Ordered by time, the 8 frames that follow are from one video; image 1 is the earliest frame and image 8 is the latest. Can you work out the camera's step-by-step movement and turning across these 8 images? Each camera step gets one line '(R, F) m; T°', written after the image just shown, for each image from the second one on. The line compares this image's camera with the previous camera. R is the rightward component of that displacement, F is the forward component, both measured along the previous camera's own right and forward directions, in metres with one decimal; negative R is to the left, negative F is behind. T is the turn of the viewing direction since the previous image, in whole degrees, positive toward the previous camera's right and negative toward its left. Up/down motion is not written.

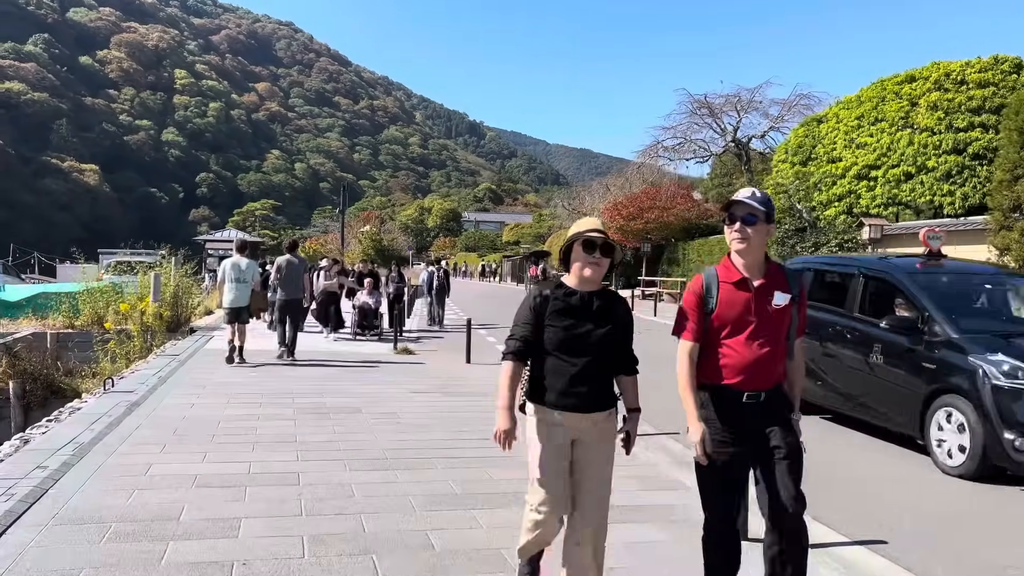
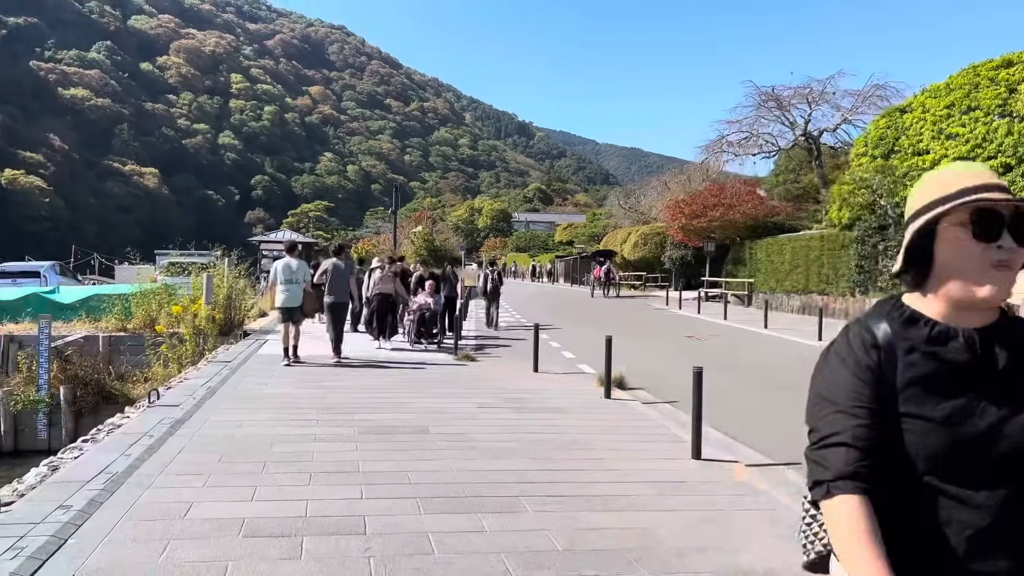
(-0.3, +0.8) m; -3°
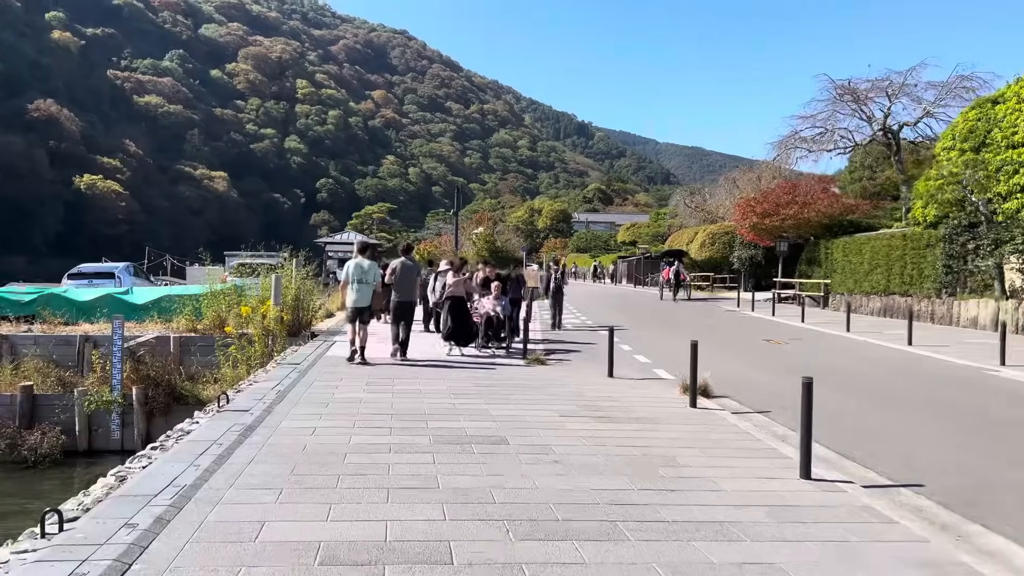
(-0.2, +0.4) m; -4°
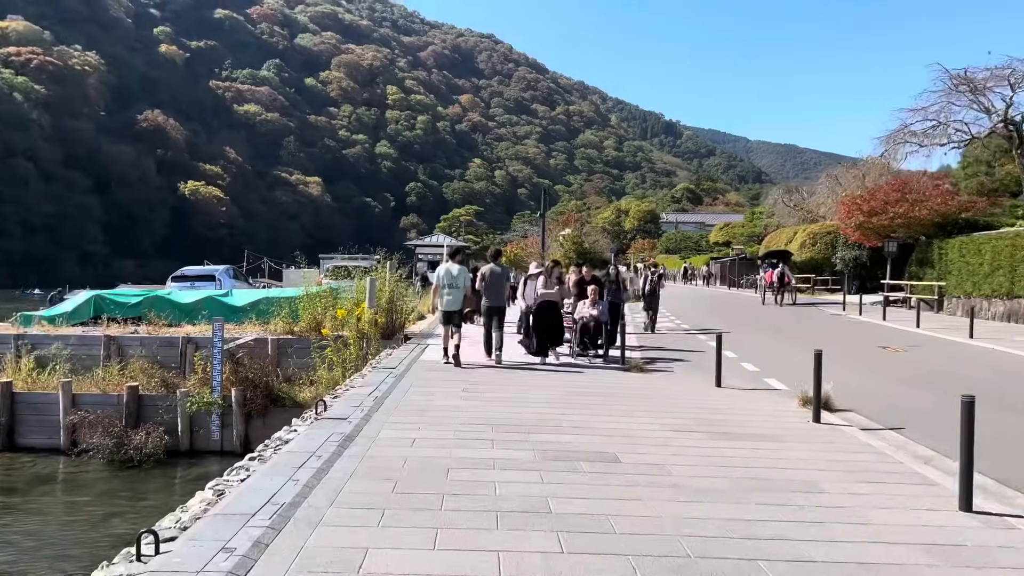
(-0.2, +0.4) m; -6°
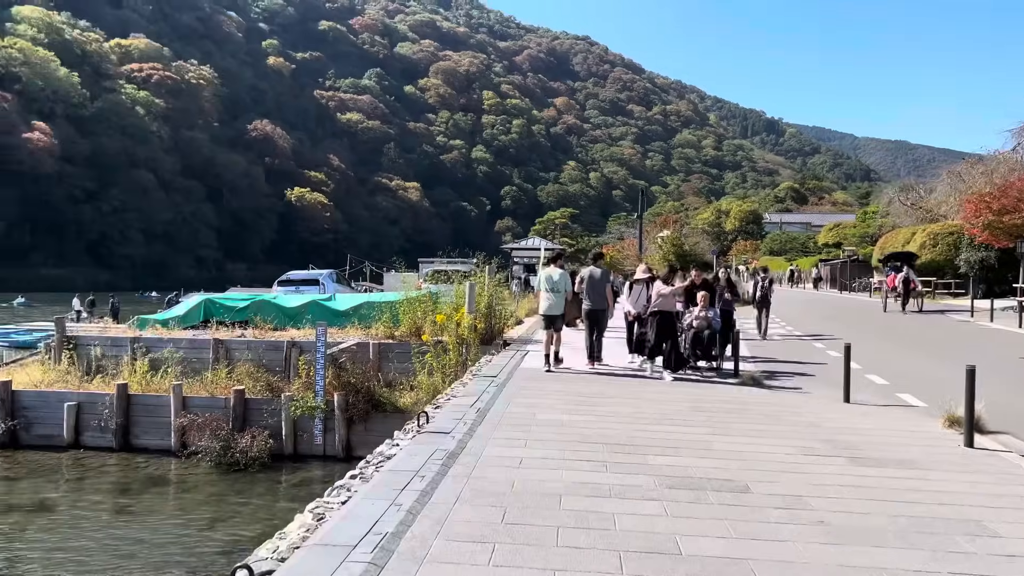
(-0.1, +0.4) m; -7°
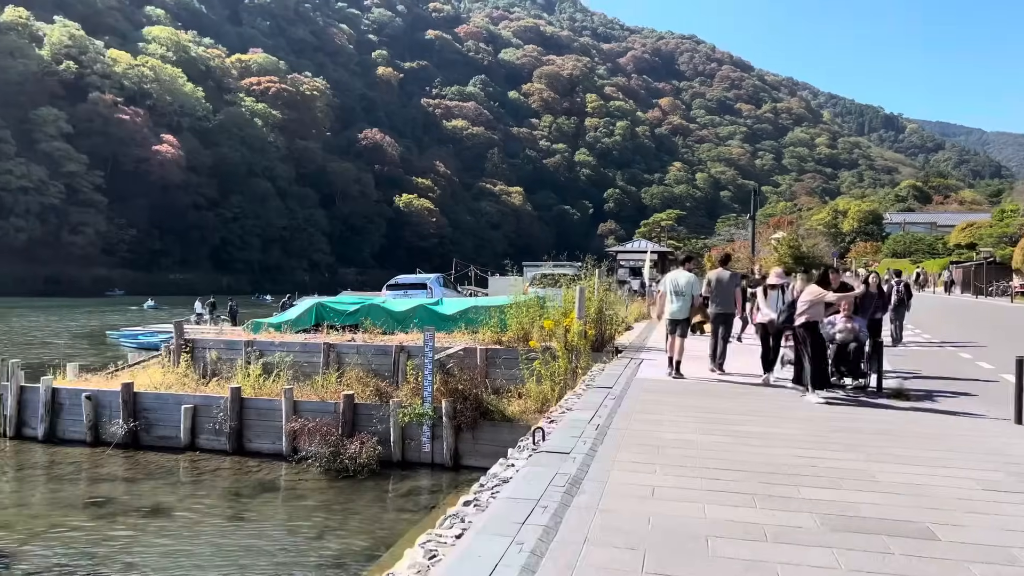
(-0.1, +0.5) m; -7°
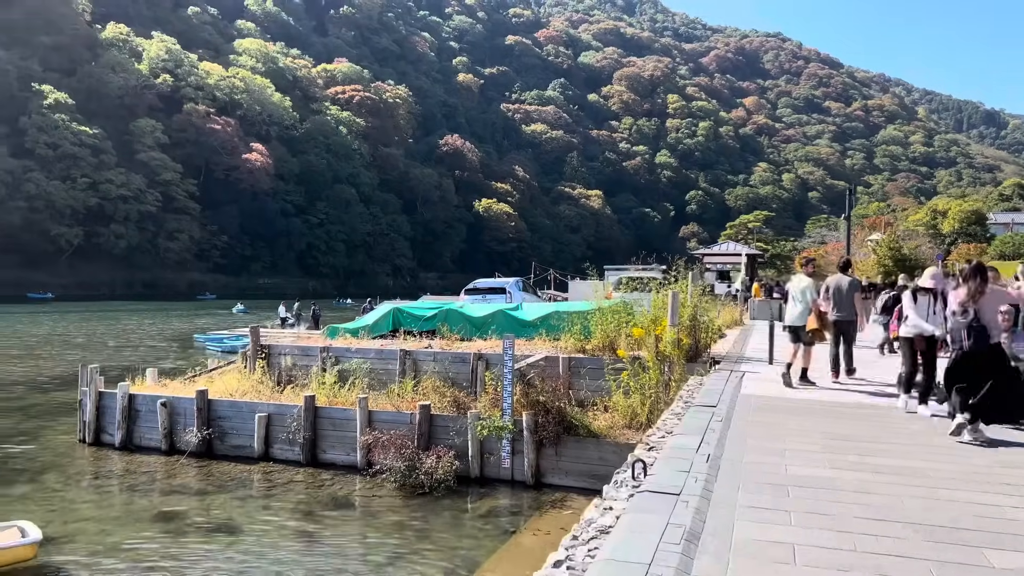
(-0.1, +0.9) m; -6°
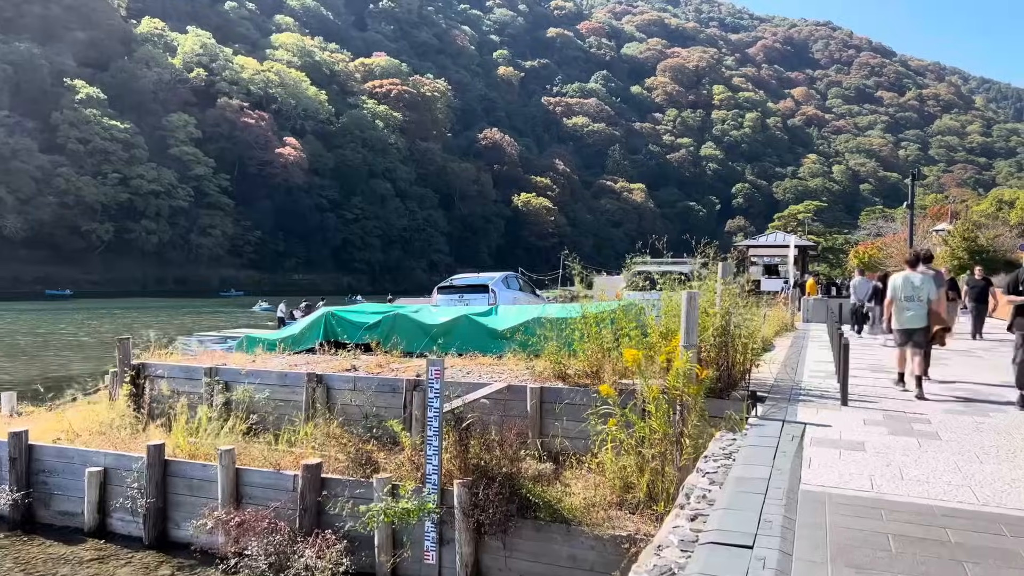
(+1.1, +4.2) m; -3°
